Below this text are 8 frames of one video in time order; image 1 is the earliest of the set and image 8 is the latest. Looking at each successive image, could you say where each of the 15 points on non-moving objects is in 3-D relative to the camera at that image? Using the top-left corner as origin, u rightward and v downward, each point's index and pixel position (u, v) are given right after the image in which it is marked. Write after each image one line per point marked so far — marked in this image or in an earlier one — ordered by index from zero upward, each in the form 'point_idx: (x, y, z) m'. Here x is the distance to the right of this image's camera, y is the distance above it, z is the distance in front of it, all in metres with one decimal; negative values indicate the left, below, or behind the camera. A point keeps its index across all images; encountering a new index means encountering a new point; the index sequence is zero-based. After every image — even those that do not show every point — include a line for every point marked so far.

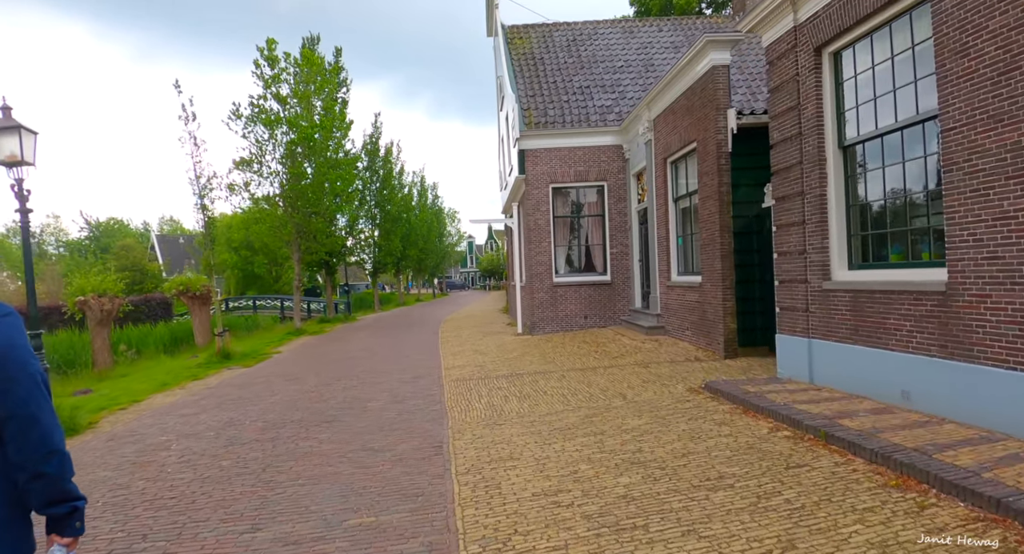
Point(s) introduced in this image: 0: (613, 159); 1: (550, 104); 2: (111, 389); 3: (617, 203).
0: (+2.5, +2.9, +15.0) m
1: (+1.0, +4.5, +15.9) m
2: (-9.5, -2.5, +14.6) m
3: (+2.6, +1.8, +14.9) m
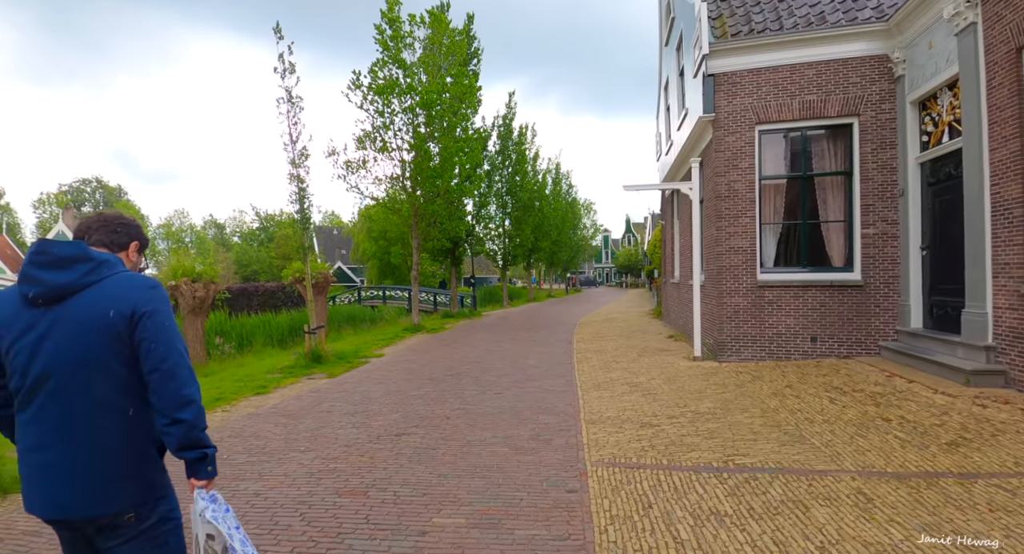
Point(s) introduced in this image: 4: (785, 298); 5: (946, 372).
0: (+5.3, +2.9, +9.1) m
1: (+4.1, +4.6, +10.4) m
2: (-6.6, -2.2, +11.5) m
3: (+5.4, +1.9, +9.1) m
4: (+4.2, -0.3, +9.3) m
5: (+5.0, -1.1, +7.1) m
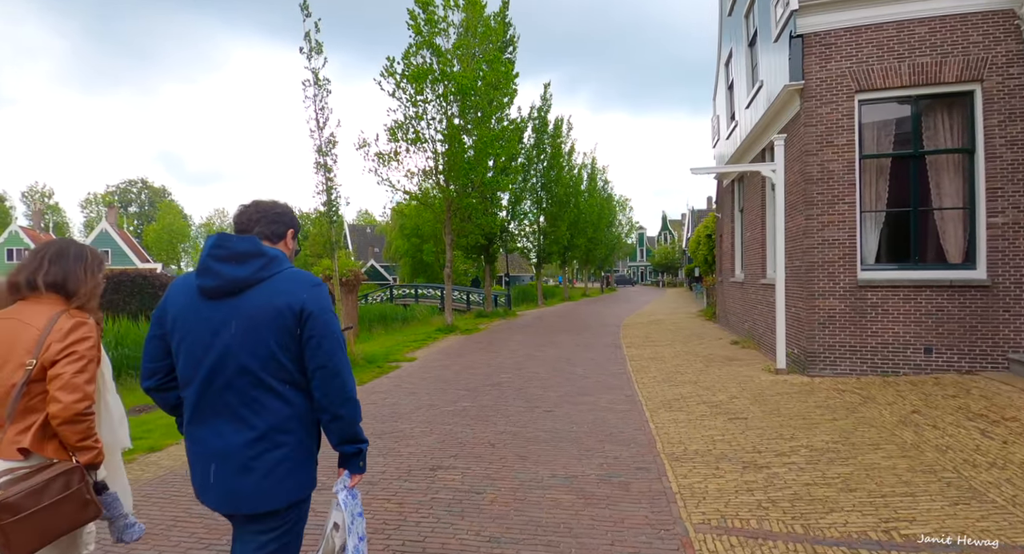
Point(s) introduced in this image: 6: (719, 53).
0: (+6.0, +3.0, +7.6) m
1: (+4.9, +4.6, +8.8) m
2: (-5.8, -2.1, +10.5) m
3: (+6.1, +1.9, +7.5) m
4: (+4.8, -0.3, +7.8) m
5: (+5.6, -1.0, +5.5) m
6: (+4.7, +5.1, +13.8) m
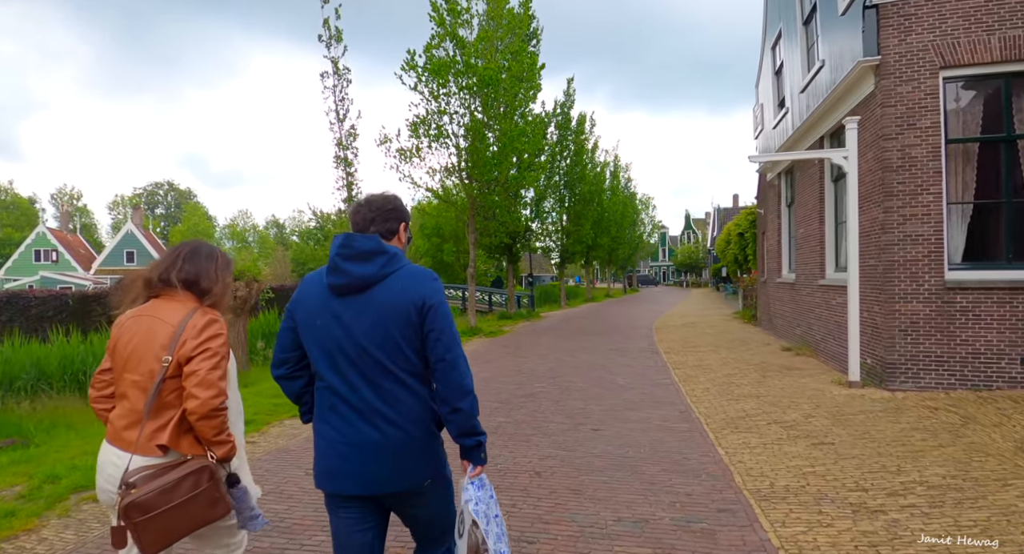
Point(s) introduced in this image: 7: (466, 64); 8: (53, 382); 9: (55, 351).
0: (+6.4, +3.0, +6.6) m
1: (+5.3, +4.6, +7.9) m
2: (-5.3, -2.1, +9.9) m
3: (+6.5, +1.9, +6.5) m
4: (+5.3, -0.3, +6.9) m
5: (+5.9, -1.0, +4.6) m
6: (+5.4, +5.1, +12.8) m
7: (-1.5, +6.8, +19.4) m
8: (-8.3, -1.9, +11.0) m
9: (-8.5, -1.4, +11.4) m
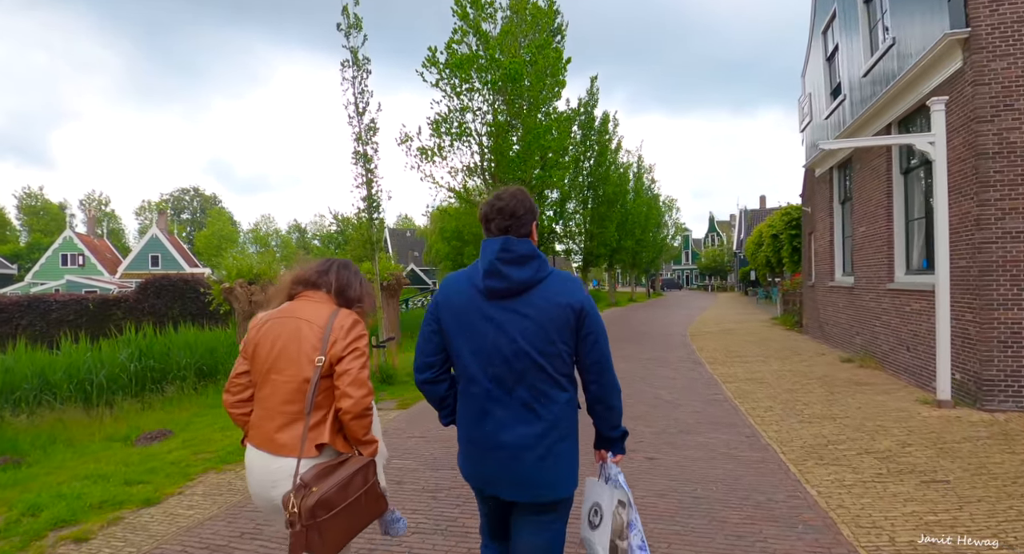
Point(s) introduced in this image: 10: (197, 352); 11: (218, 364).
0: (+6.8, +2.9, +5.6) m
1: (+5.7, +4.6, +6.9) m
2: (-4.8, -2.2, +9.2) m
3: (+6.9, +1.9, +5.5) m
4: (+5.7, -0.3, +5.9) m
5: (+6.3, -1.1, +3.6) m
6: (+5.9, +5.0, +11.9) m
7: (-0.7, +6.6, +18.6) m
8: (-7.8, -1.9, +10.4) m
9: (-8.0, -1.5, +10.9) m
10: (-6.4, -1.5, +12.5) m
11: (-6.1, -1.8, +12.9) m
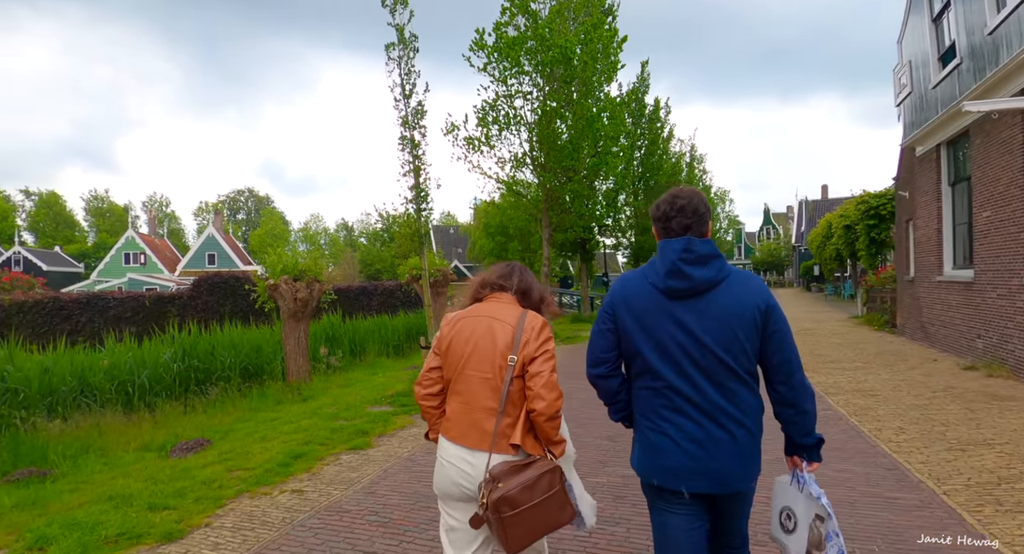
0: (+7.4, +3.0, +4.1) m
1: (+6.4, +4.6, +5.5) m
2: (-3.9, -2.2, +8.6) m
3: (+7.5, +1.9, +4.0) m
4: (+6.3, -0.3, +4.5) m
5: (+6.7, -1.0, +2.2) m
6: (+6.9, +5.1, +10.5) m
7: (+0.8, +6.8, +17.6) m
8: (-6.8, -1.9, +10.0) m
9: (-6.9, -1.4, +10.5) m
10: (-5.3, -1.5, +12.0) m
11: (-5.0, -1.8, +12.3) m
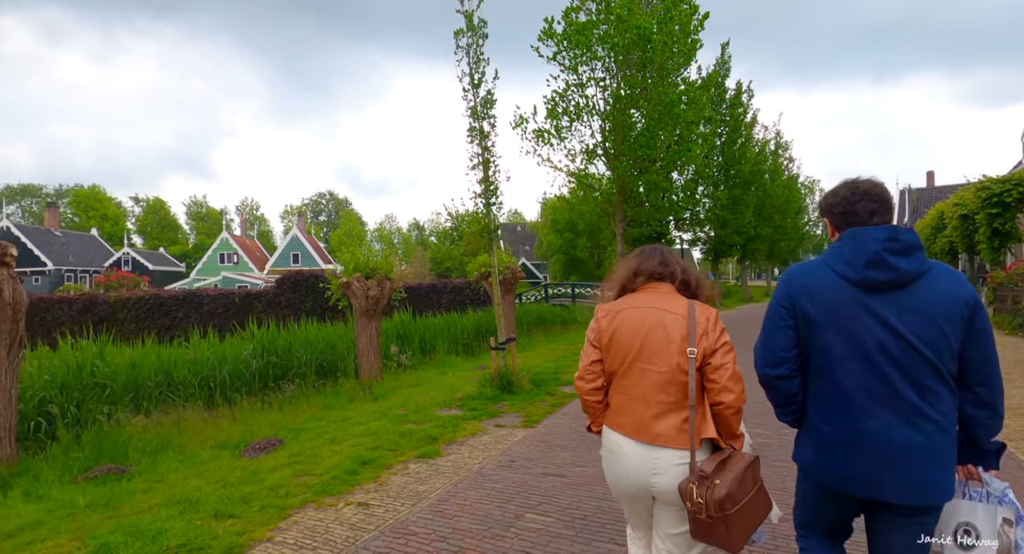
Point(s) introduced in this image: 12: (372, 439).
0: (+7.8, +3.0, +2.7) m
1: (+7.0, +4.7, +4.2) m
2: (-2.8, -2.1, +8.4) m
3: (+7.9, +2.0, +2.6) m
4: (+6.8, -0.2, +3.2) m
5: (+7.0, -1.0, +0.9) m
6: (+8.1, +5.2, +9.0) m
7: (+2.8, +6.9, +16.9) m
8: (-5.6, -1.9, +10.2) m
9: (-5.7, -1.4, +10.7) m
10: (-3.9, -1.4, +12.0) m
11: (-3.5, -1.7, +12.3) m
12: (-1.6, -1.8, +7.0) m
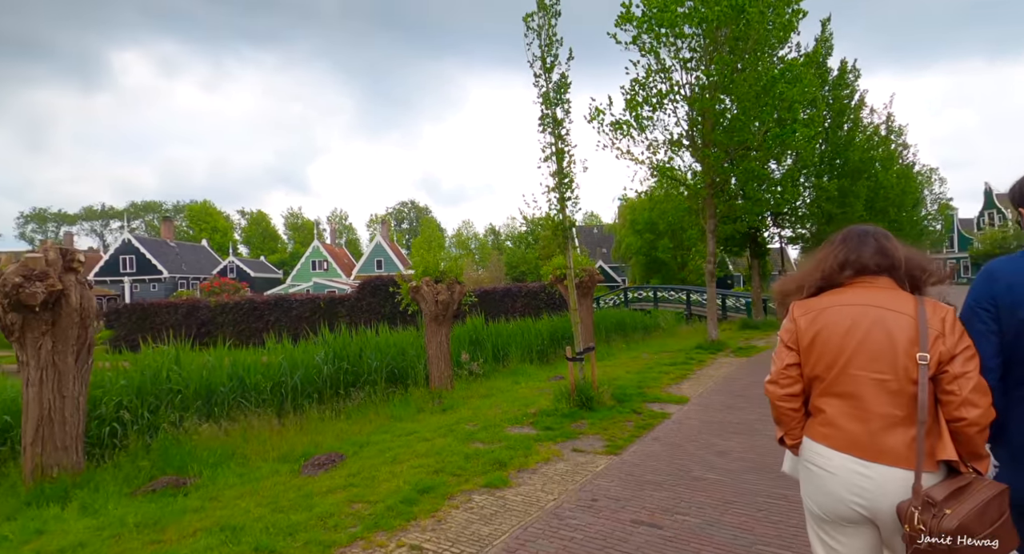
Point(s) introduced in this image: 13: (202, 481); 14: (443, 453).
0: (+8.0, +3.1, +0.9) m
1: (+7.4, +4.8, +2.5) m
2: (-1.8, -2.2, +7.8) m
3: (+8.1, +2.1, +0.8) m
4: (+7.1, -0.2, +1.5) m
5: (+6.9, -0.9, -0.9) m
6: (+9.0, +5.2, +7.1) m
7: (+4.8, +6.8, +15.6) m
8: (-4.3, -1.9, +9.9) m
9: (-4.4, -1.5, +10.4) m
10: (-2.4, -1.5, +11.5) m
11: (-2.0, -1.8, +11.7) m
12: (-0.8, -1.9, +6.2) m
13: (-3.7, -2.4, +7.2) m
14: (-0.7, -1.9, +6.4) m
